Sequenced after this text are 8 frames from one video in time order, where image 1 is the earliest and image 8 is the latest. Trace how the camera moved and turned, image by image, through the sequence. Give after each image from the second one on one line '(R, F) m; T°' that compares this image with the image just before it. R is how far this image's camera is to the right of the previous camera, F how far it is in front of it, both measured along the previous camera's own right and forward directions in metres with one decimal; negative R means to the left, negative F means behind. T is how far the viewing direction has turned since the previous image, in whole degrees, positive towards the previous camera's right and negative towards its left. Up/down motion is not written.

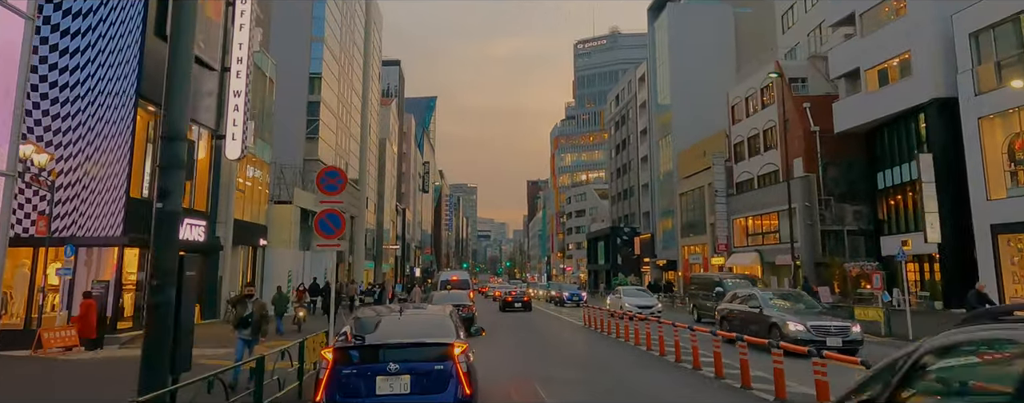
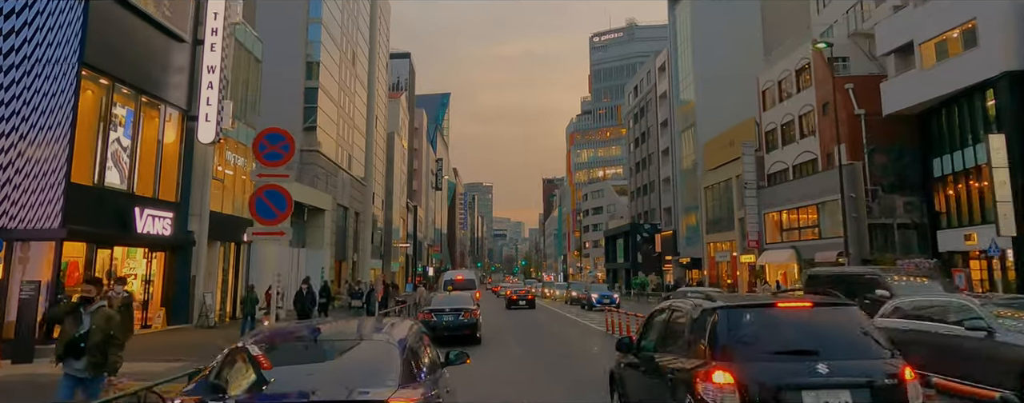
(+0.2, +3.2) m; -1°
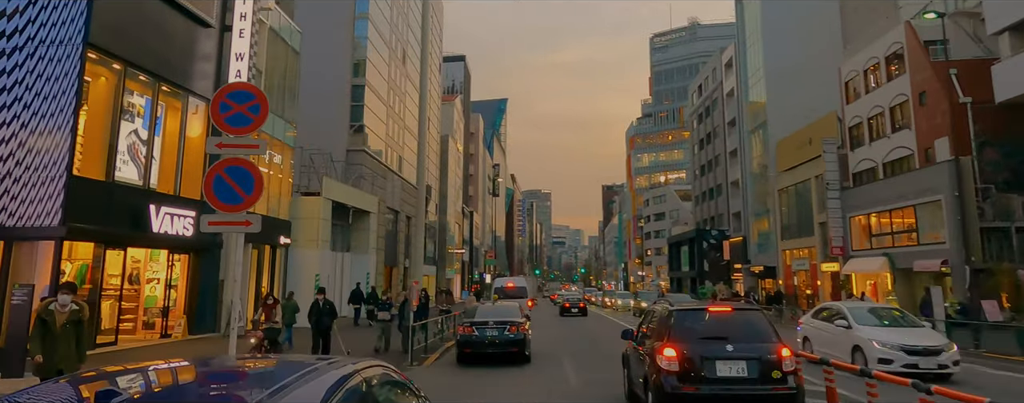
(+0.1, +2.6) m; -5°
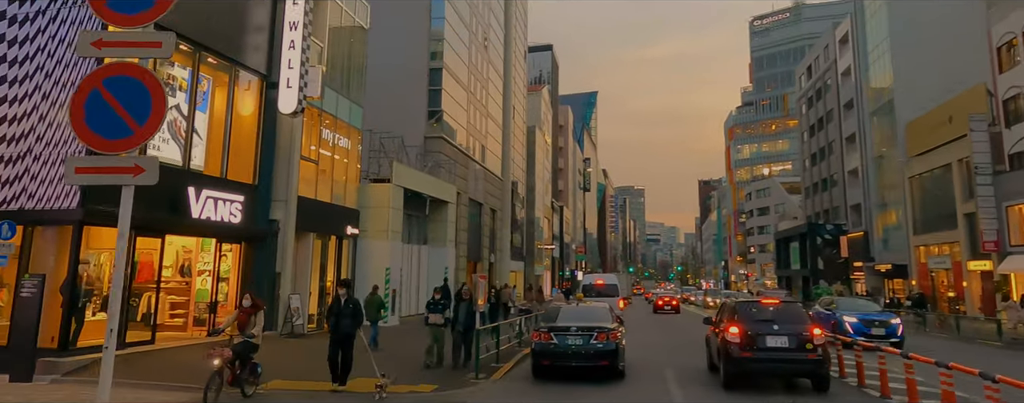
(+0.1, +3.0) m; -8°
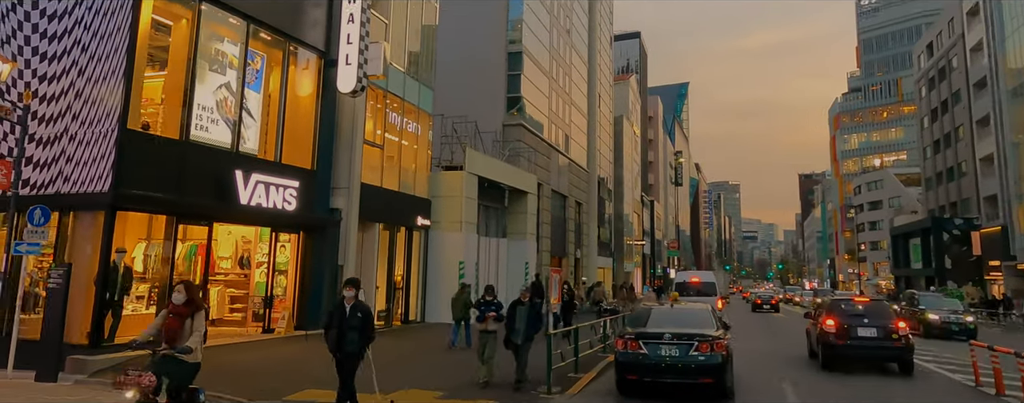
(+0.2, +2.2) m; -8°
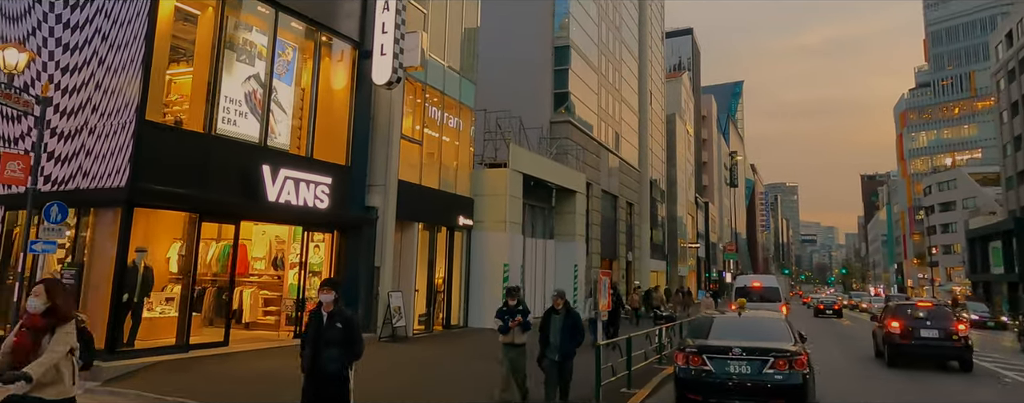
(+0.1, +1.2) m; -4°
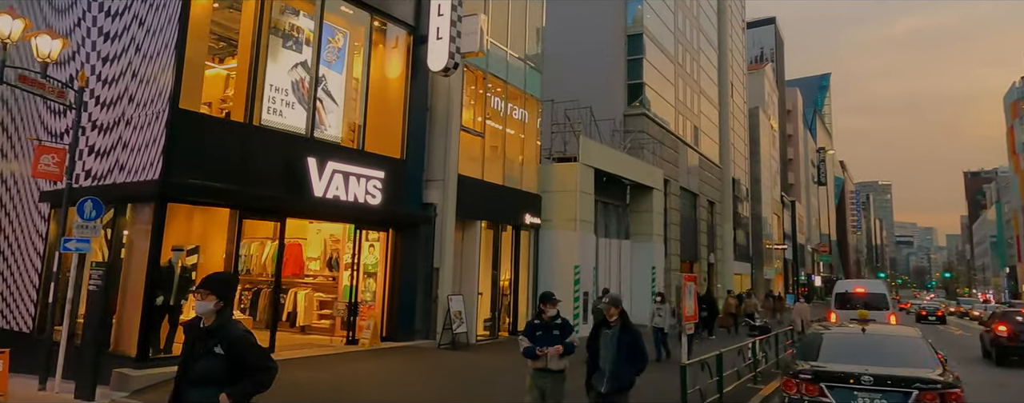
(+0.1, +1.5) m; -6°
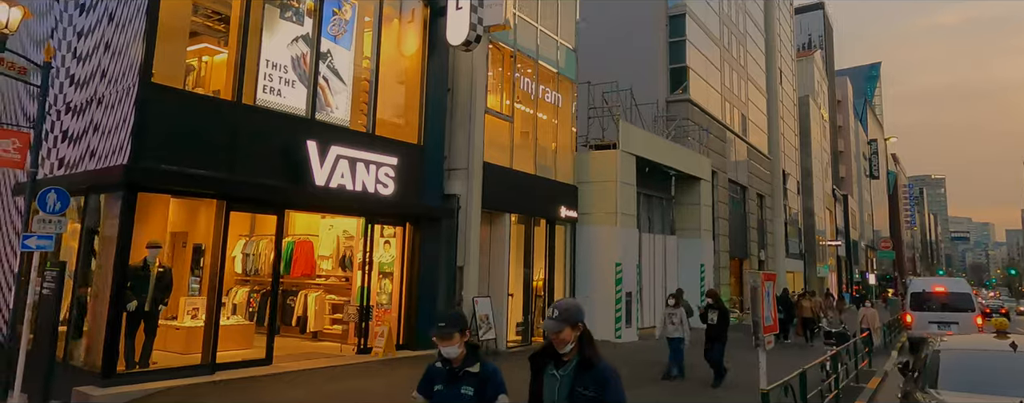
(+0.1, +1.7) m; -3°
